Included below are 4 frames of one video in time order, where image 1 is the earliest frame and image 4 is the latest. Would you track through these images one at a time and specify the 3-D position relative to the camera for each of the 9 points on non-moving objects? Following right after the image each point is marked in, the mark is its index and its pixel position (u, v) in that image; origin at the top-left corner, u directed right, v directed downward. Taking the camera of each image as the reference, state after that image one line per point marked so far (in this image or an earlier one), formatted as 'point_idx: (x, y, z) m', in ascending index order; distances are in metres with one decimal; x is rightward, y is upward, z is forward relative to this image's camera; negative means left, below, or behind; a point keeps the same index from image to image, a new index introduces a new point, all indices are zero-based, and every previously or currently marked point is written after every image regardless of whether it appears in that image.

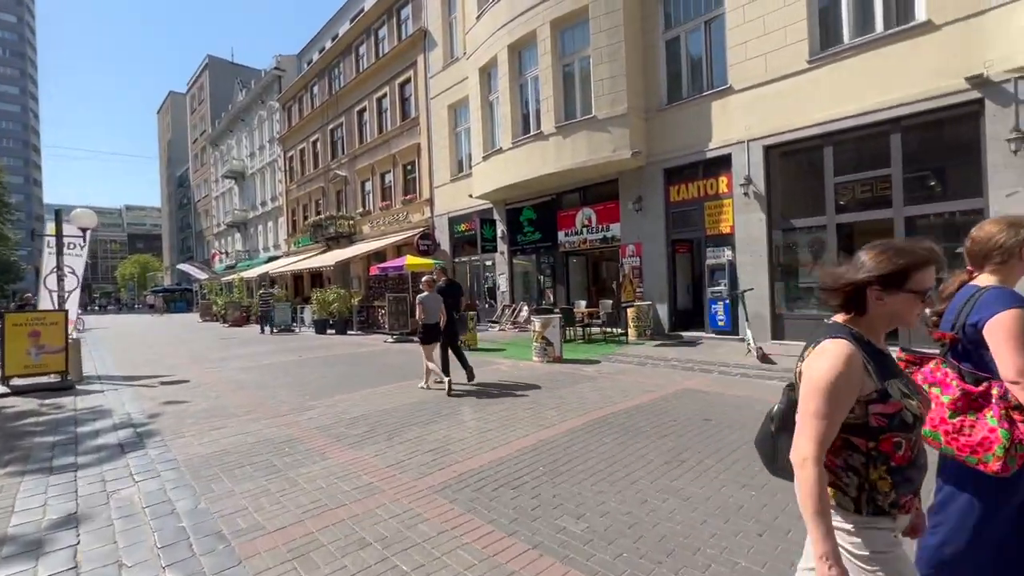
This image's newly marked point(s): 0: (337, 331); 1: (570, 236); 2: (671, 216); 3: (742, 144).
0: (-6.8, -1.8, +18.4) m
1: (+1.9, +1.7, +15.5) m
2: (+4.4, +2.0, +12.9) m
3: (+5.6, +3.5, +11.5) m
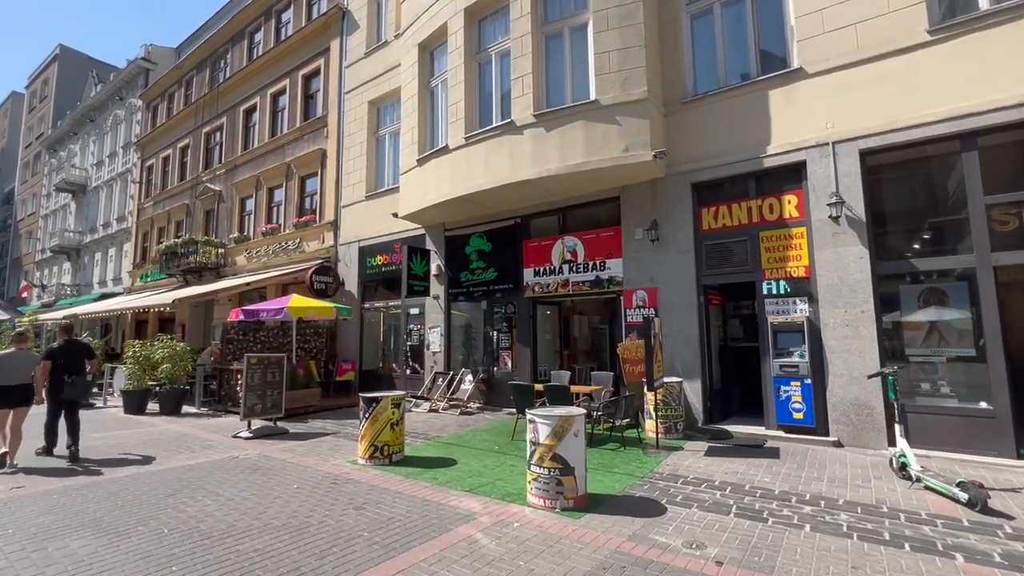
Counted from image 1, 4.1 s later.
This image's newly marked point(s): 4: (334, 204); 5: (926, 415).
0: (-8.5, -3.0, +11.6) m
1: (+0.7, +0.3, +10.8) m
2: (+3.6, +0.7, +8.8) m
3: (+5.2, +2.3, +7.8) m
4: (-6.0, +2.8, +16.0) m
5: (+6.1, -1.9, +7.0) m
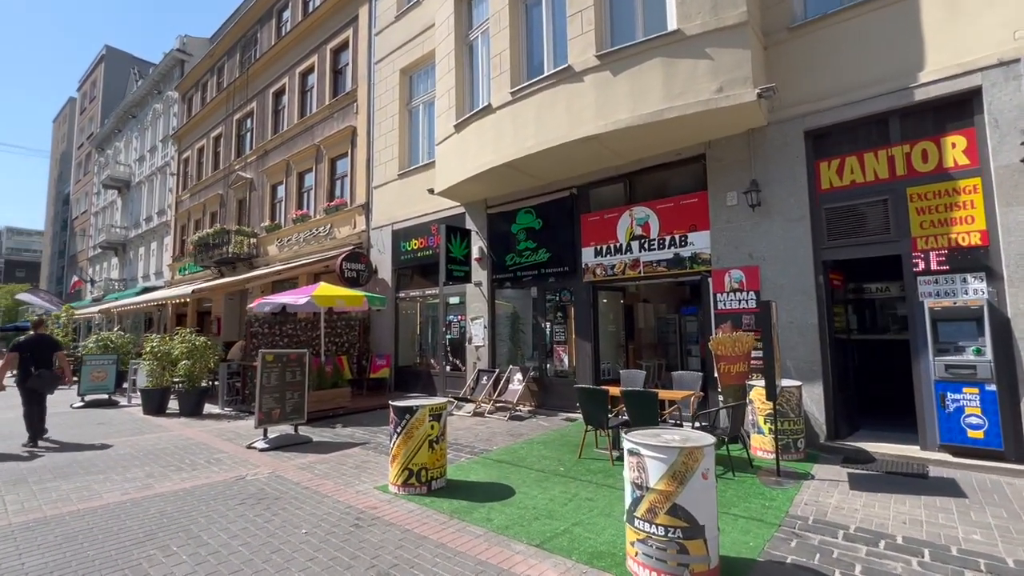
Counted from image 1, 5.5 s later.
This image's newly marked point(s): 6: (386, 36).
0: (-7.3, -2.8, +10.5) m
1: (+1.8, +0.6, +9.1) m
2: (+4.5, +1.0, +6.8) m
3: (+6.0, +2.7, +5.7) m
4: (-4.6, +3.2, +14.7) m
5: (+6.9, -1.5, +4.8) m
6: (-3.9, +7.8, +14.5) m
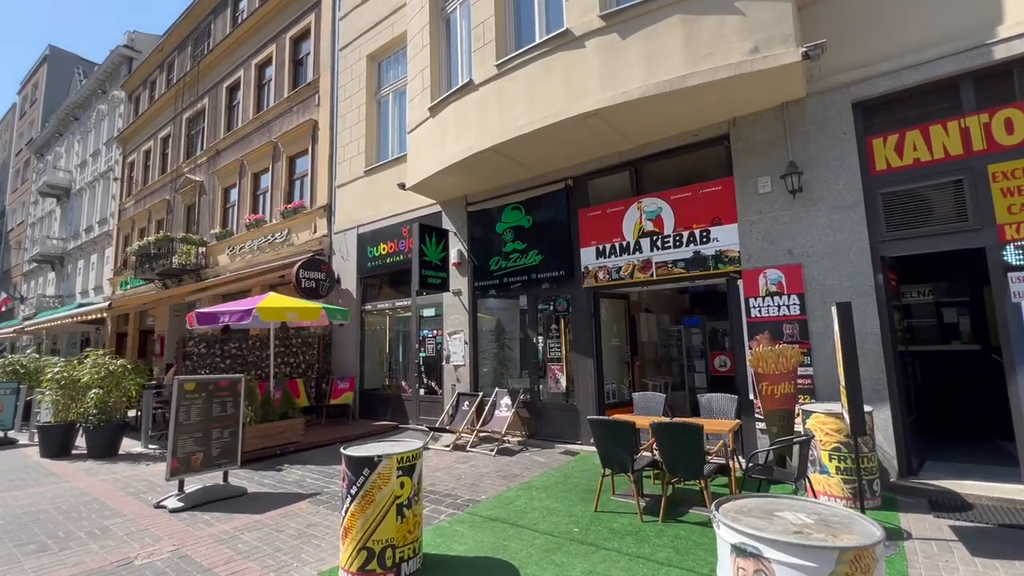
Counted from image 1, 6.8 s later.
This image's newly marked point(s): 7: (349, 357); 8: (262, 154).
0: (-7.5, -3.0, +8.5) m
1: (+1.6, +0.5, +7.7) m
2: (+4.4, +1.0, +5.7) m
3: (+5.9, +2.7, +4.7) m
4: (-5.1, +2.9, +13.0) m
5: (+7.0, -1.5, +3.7) m
6: (-4.5, +7.4, +13.1) m
7: (-4.0, -1.7, +11.5) m
8: (-8.3, +4.5, +15.7) m
